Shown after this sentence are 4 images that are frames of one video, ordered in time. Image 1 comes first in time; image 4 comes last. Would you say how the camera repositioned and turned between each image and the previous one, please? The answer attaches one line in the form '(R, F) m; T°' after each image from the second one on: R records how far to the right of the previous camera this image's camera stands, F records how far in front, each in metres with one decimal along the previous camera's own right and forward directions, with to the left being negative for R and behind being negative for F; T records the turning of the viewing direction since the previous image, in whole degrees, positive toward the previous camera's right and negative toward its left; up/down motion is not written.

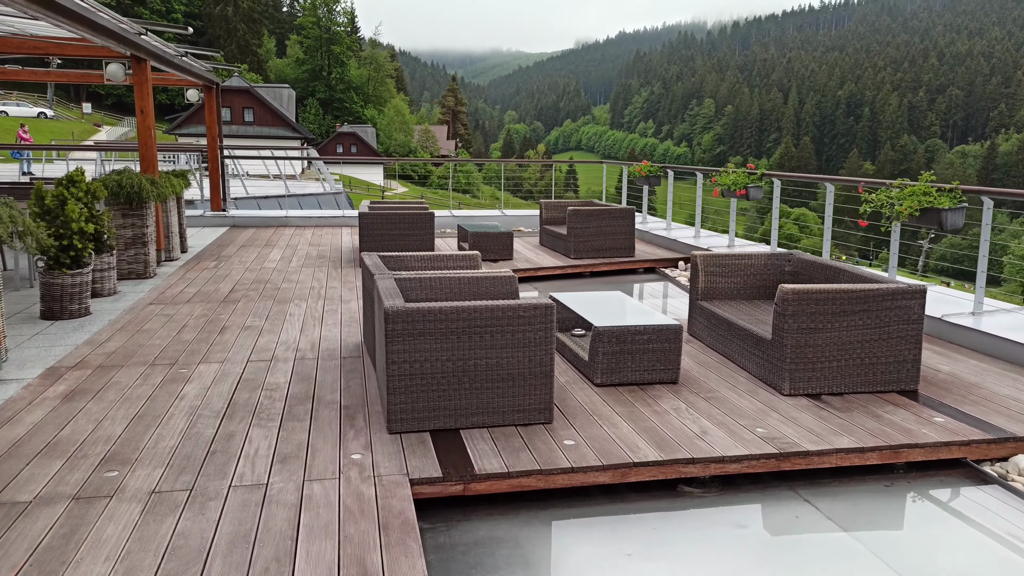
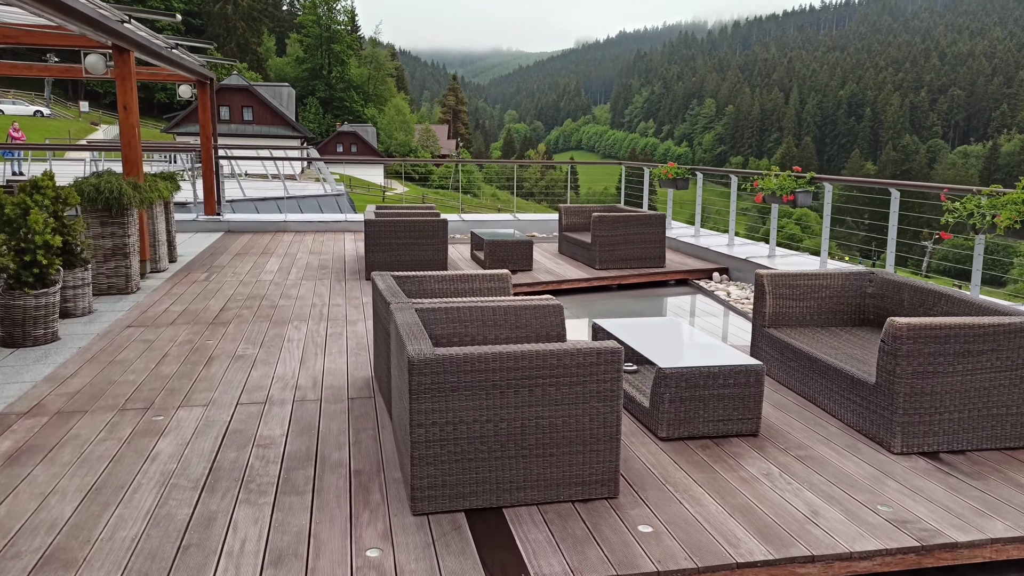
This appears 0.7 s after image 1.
(-0.2, +0.6) m; 0°
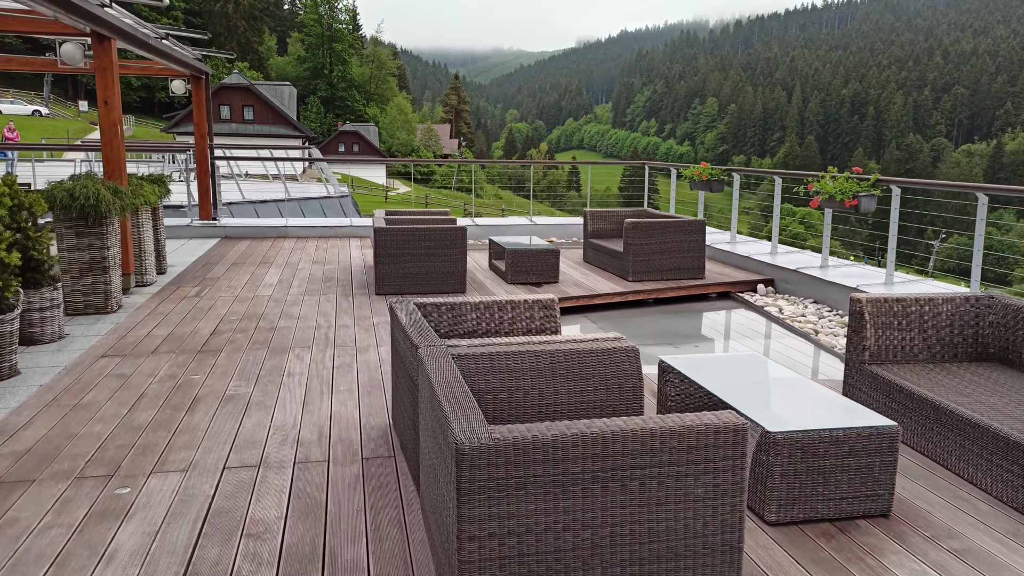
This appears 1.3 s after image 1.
(-0.2, +0.6) m; 0°
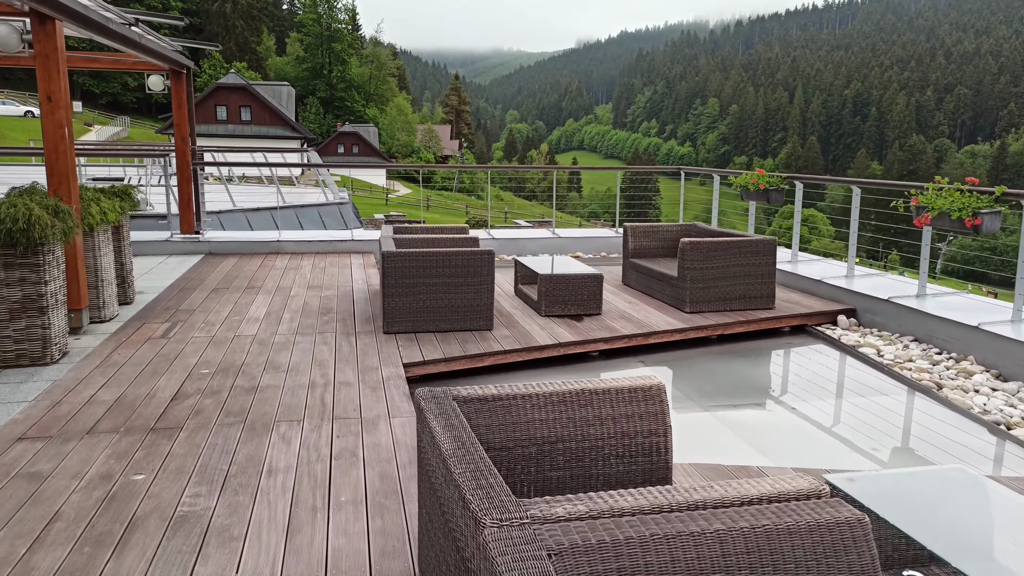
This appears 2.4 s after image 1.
(-0.2, +1.0) m; 0°
